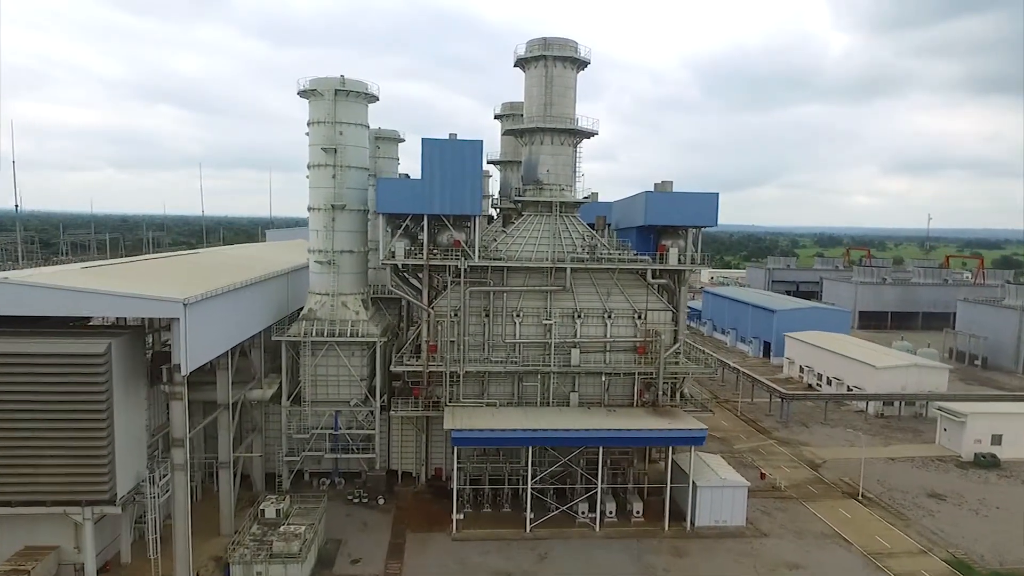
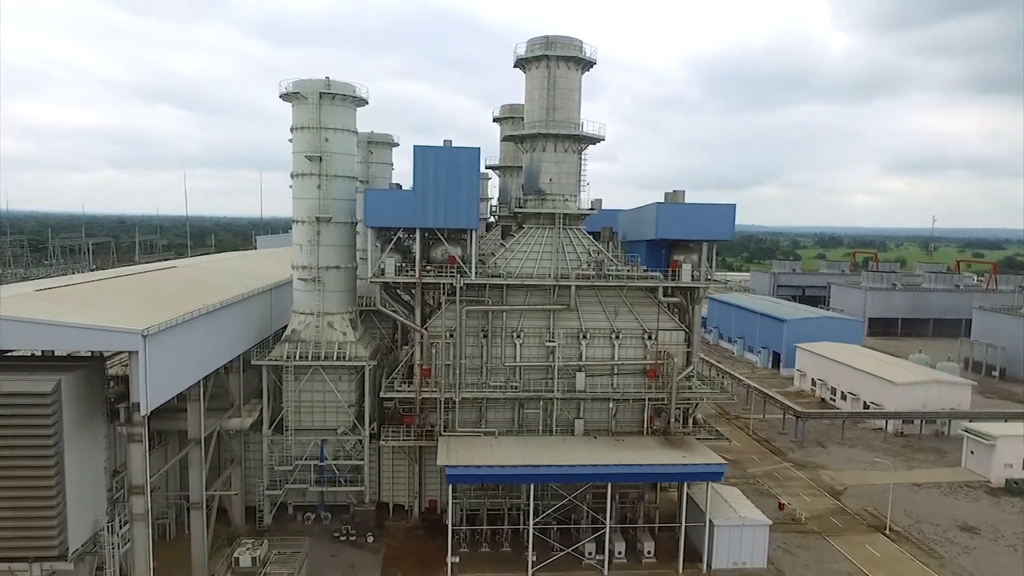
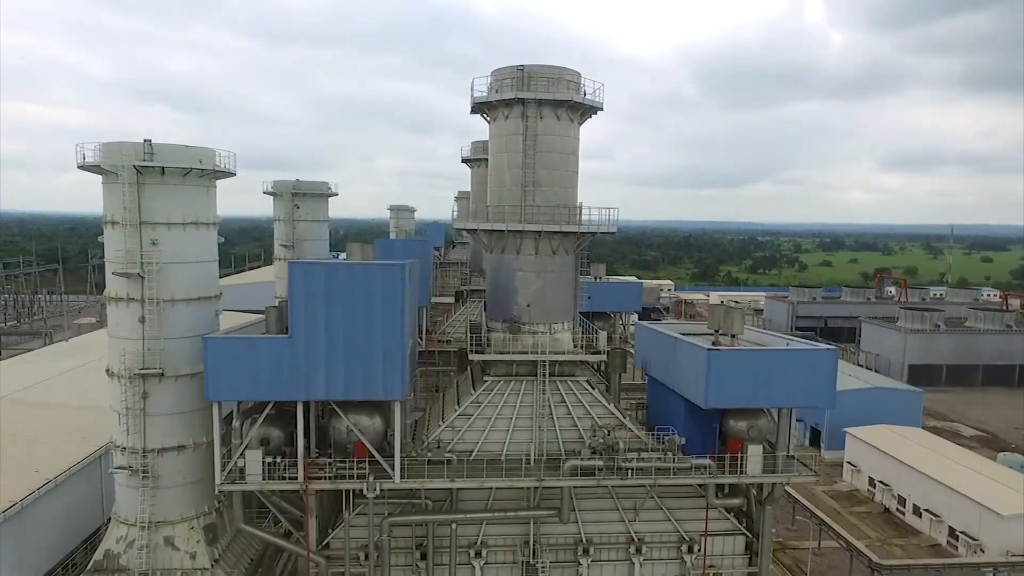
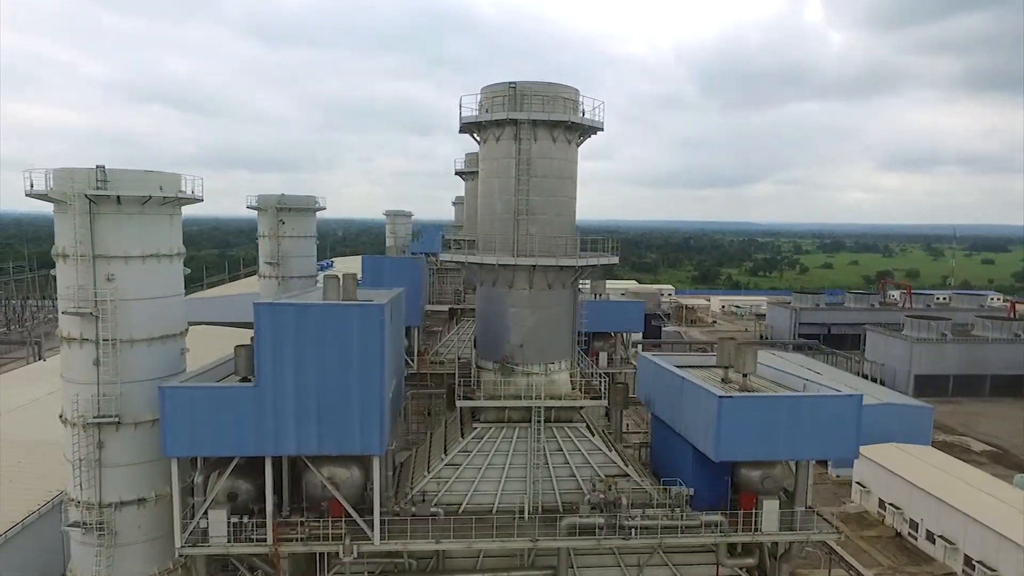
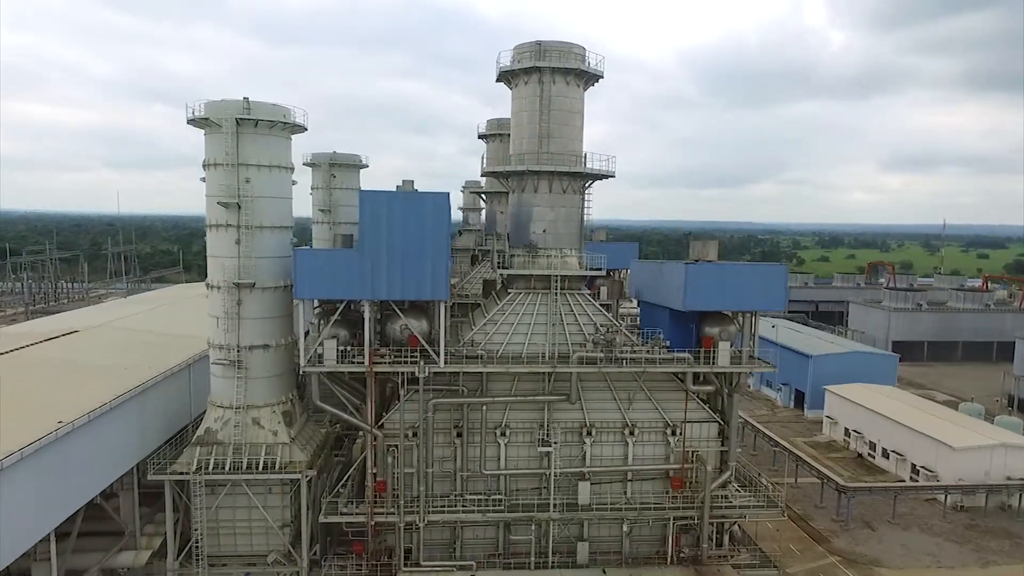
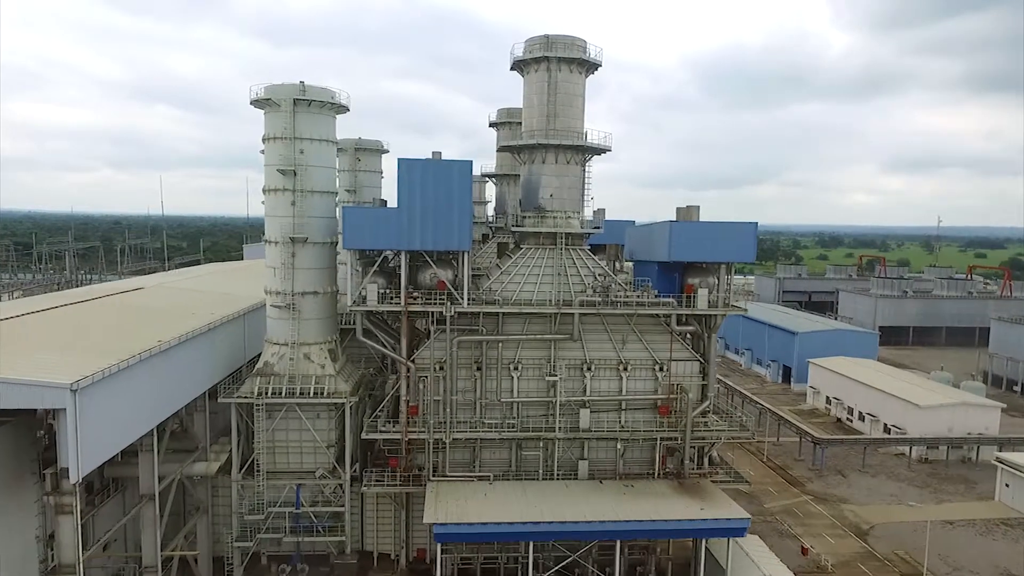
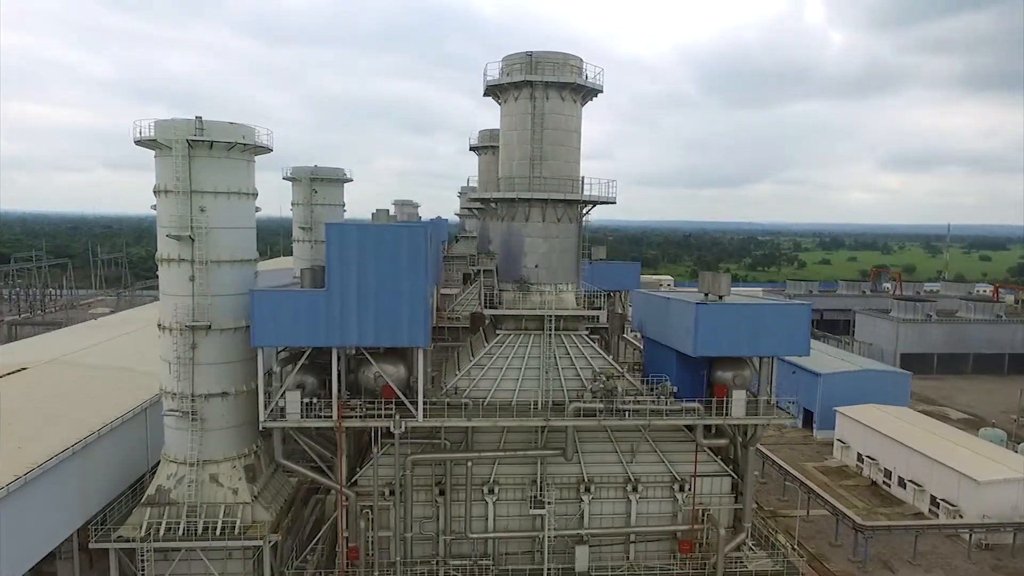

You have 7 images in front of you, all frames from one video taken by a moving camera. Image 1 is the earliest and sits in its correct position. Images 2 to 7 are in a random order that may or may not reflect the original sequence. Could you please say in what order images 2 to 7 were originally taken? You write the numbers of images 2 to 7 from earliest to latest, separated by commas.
2, 6, 5, 7, 3, 4
